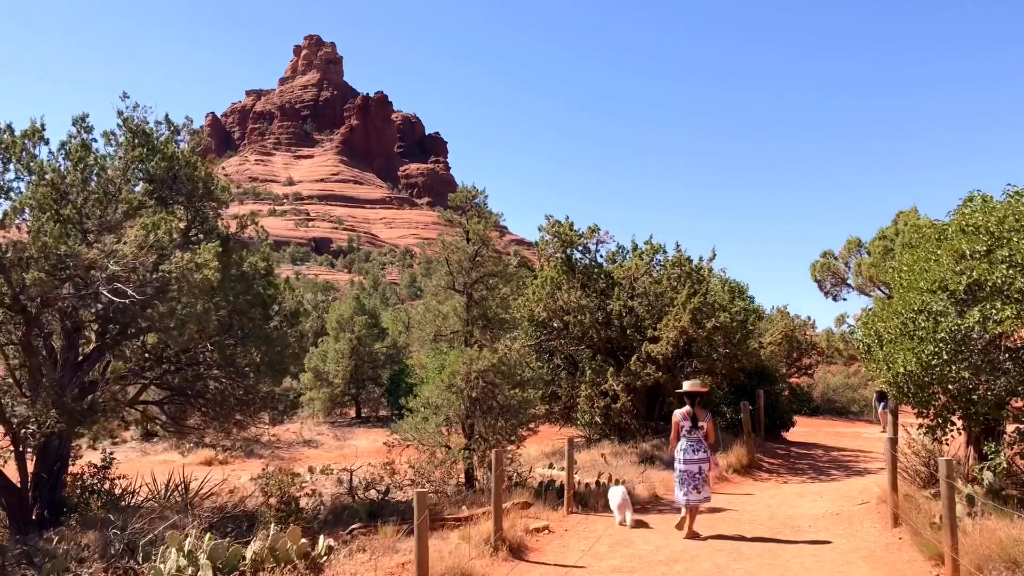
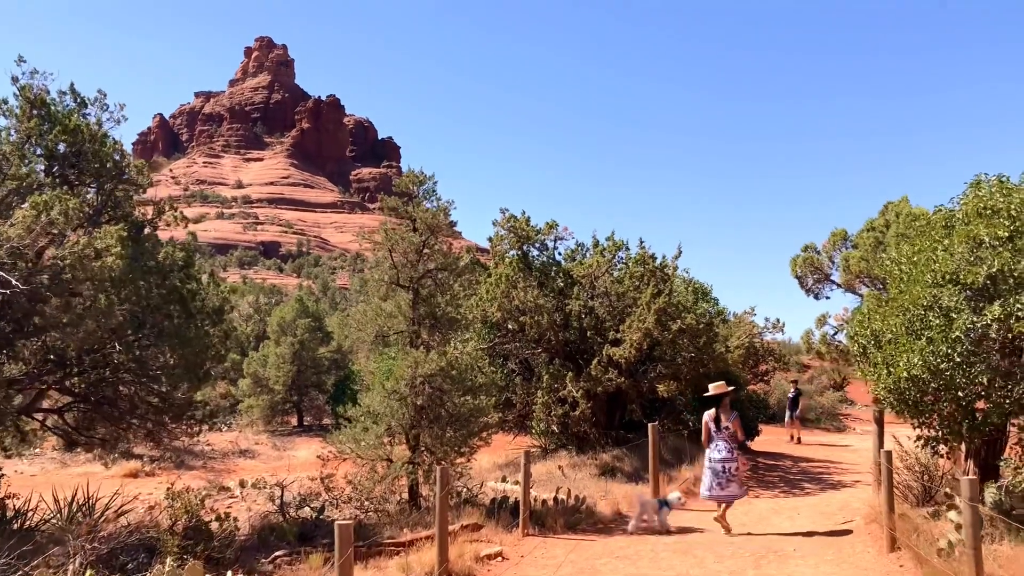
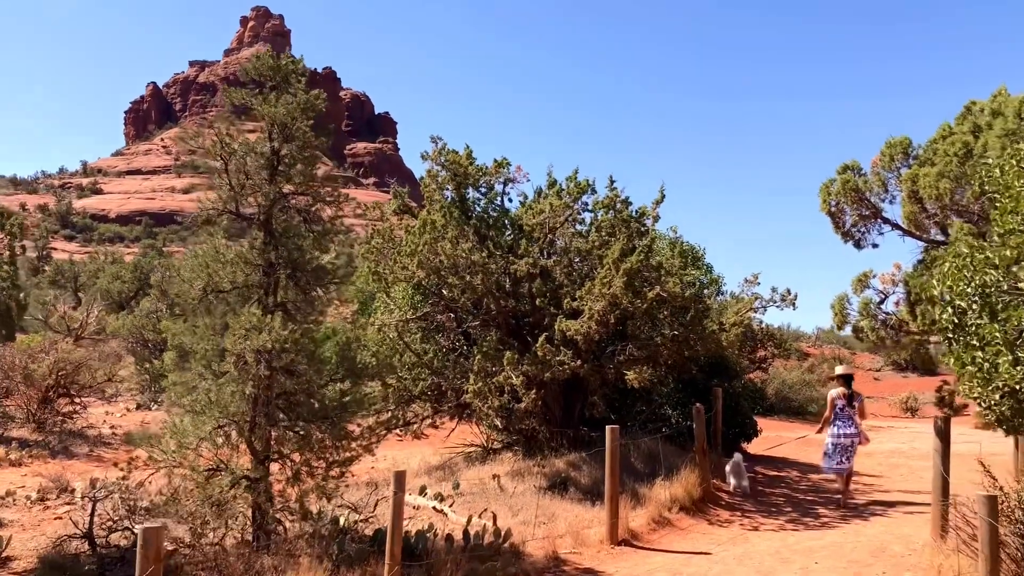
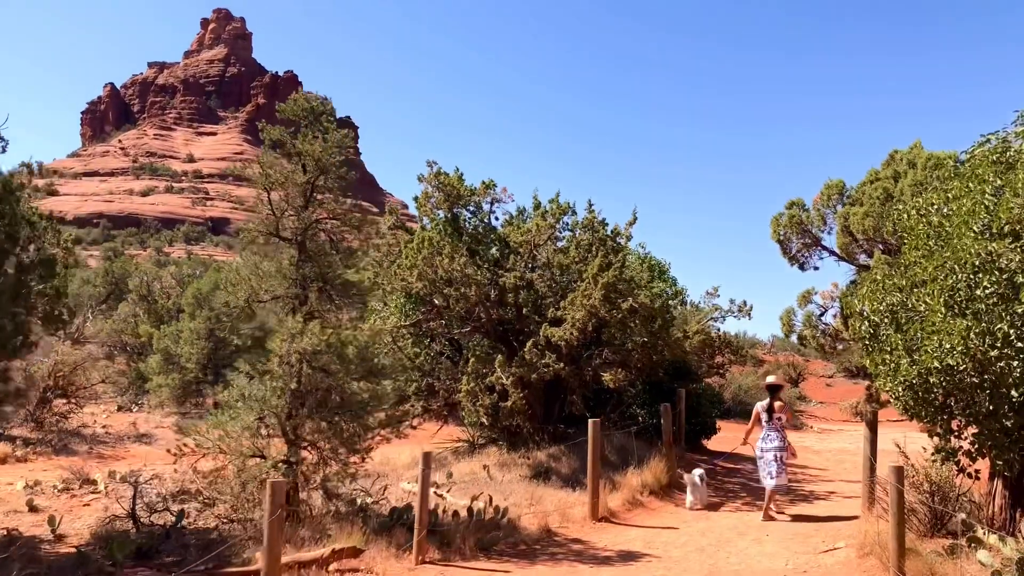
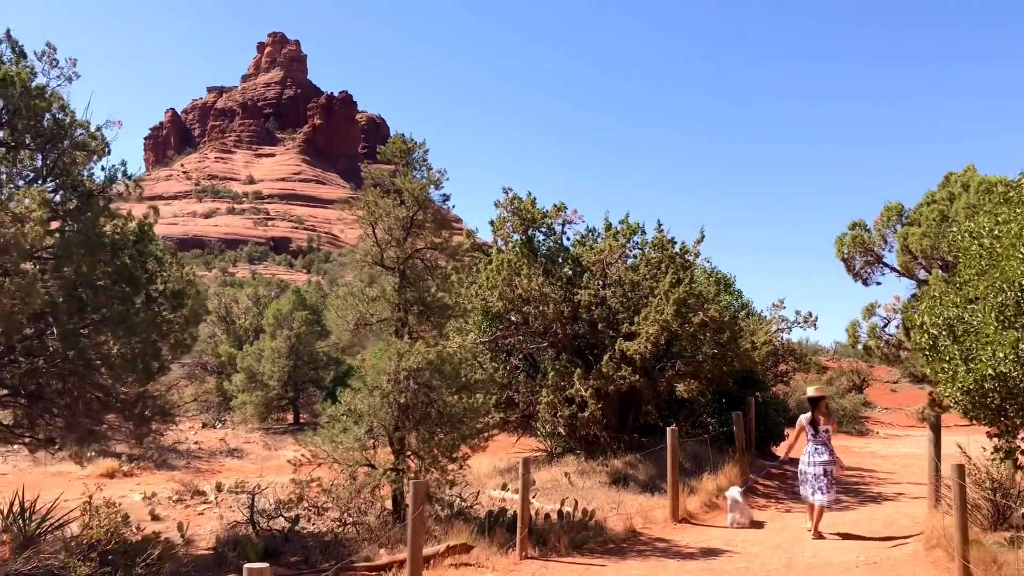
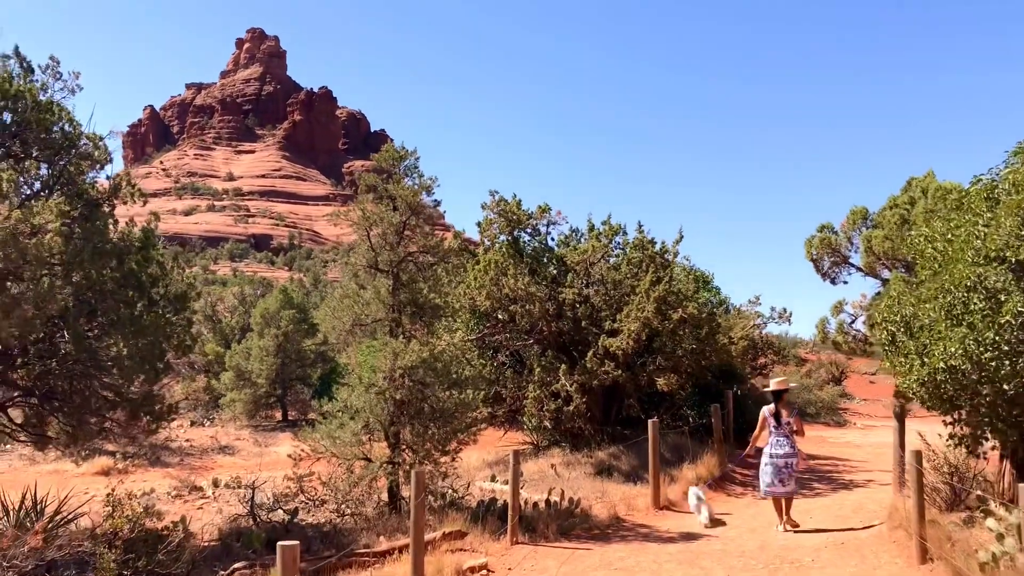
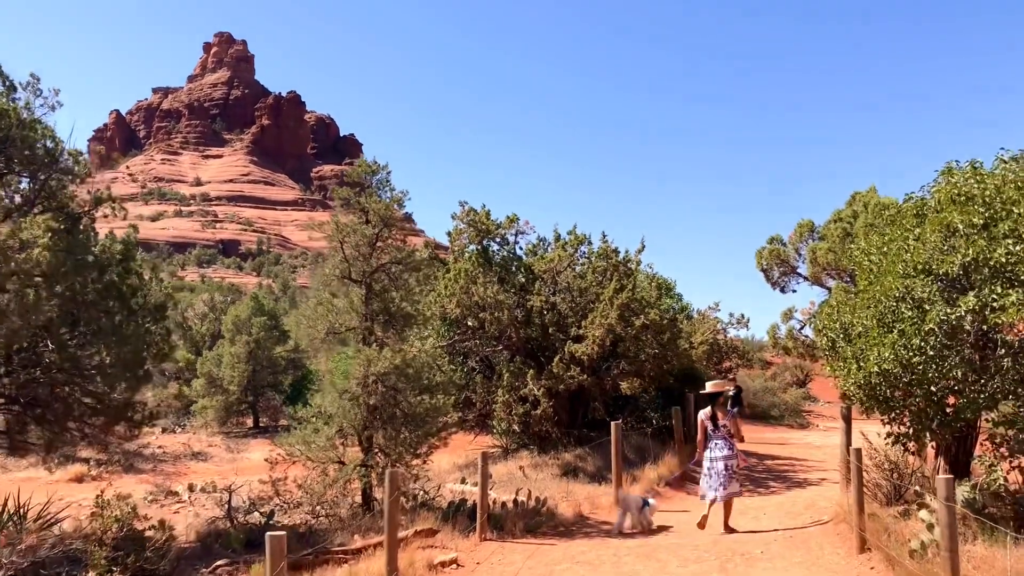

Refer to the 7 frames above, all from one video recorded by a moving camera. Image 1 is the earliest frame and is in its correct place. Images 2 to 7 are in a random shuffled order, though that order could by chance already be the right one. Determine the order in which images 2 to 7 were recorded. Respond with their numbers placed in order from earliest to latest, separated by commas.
2, 7, 6, 5, 4, 3
